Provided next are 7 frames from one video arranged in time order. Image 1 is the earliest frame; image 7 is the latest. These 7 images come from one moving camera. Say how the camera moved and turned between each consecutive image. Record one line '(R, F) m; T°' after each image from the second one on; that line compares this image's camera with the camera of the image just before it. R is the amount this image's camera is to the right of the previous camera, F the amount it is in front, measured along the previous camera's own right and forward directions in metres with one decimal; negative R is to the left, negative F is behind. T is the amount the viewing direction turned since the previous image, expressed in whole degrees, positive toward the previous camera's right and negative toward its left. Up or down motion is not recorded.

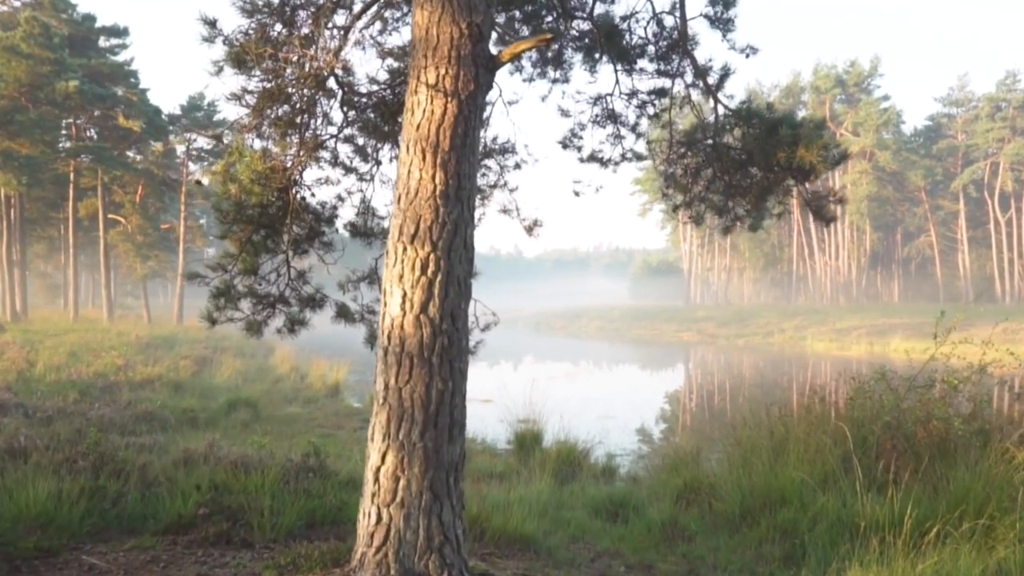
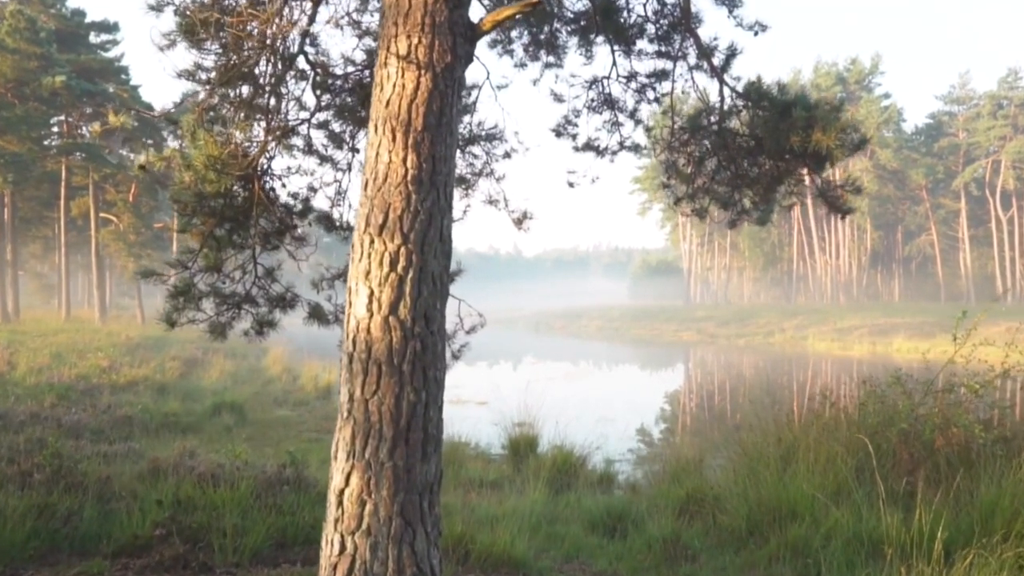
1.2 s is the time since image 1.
(+0.1, +0.4) m; 0°
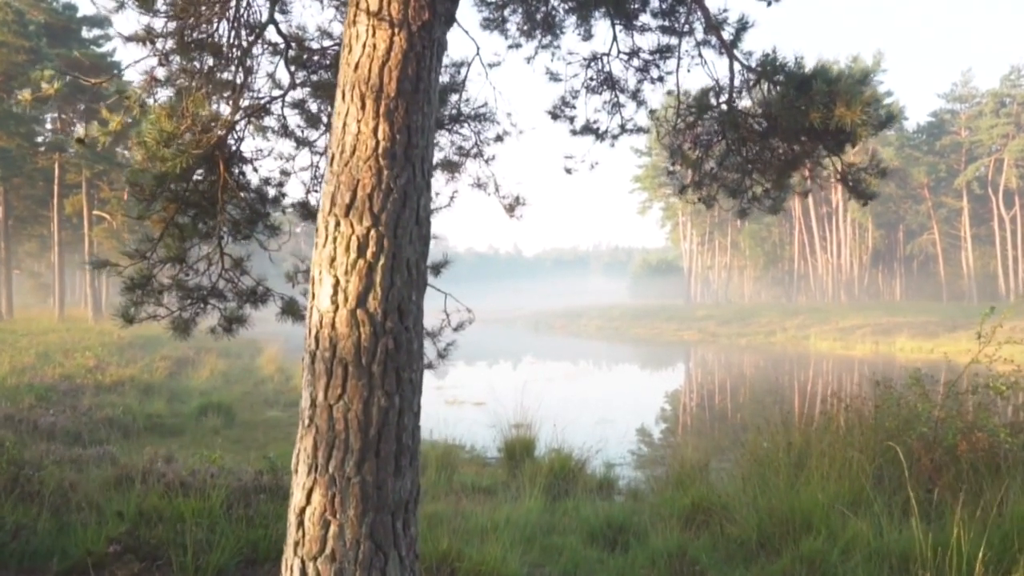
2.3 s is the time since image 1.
(0.0, +0.4) m; 0°
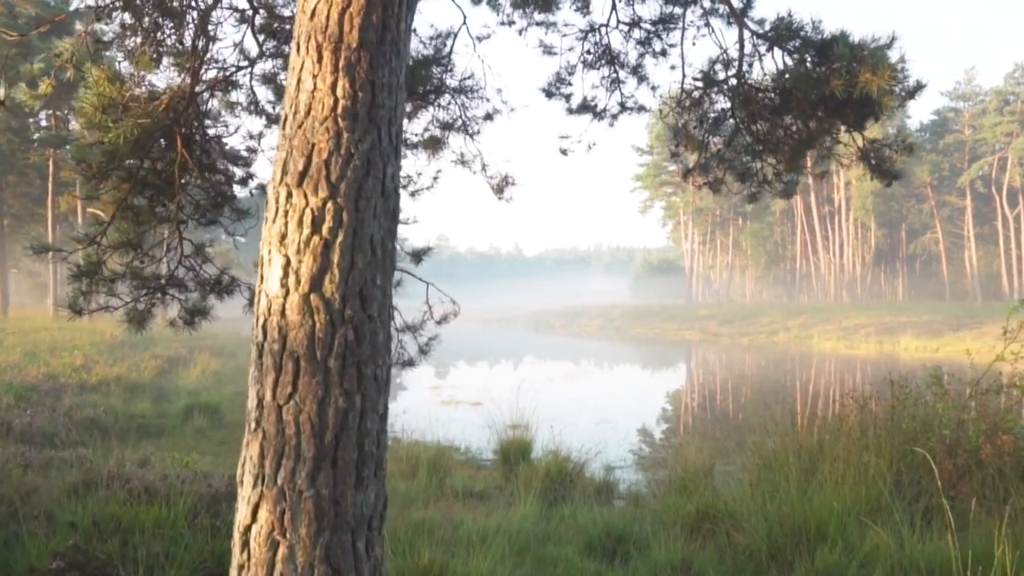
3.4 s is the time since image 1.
(+0.1, +0.4) m; 0°
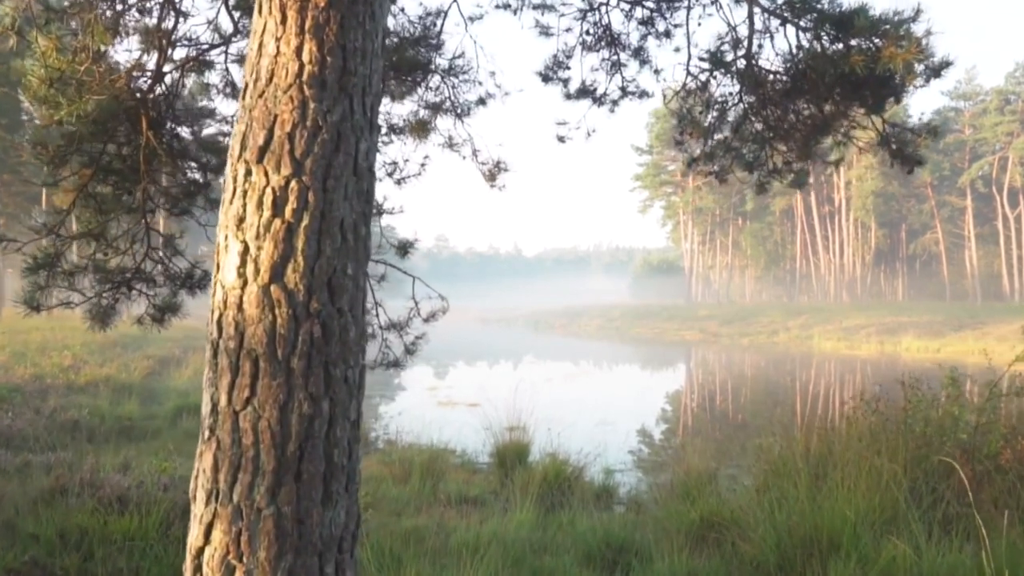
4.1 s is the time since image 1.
(0.0, +0.3) m; 0°
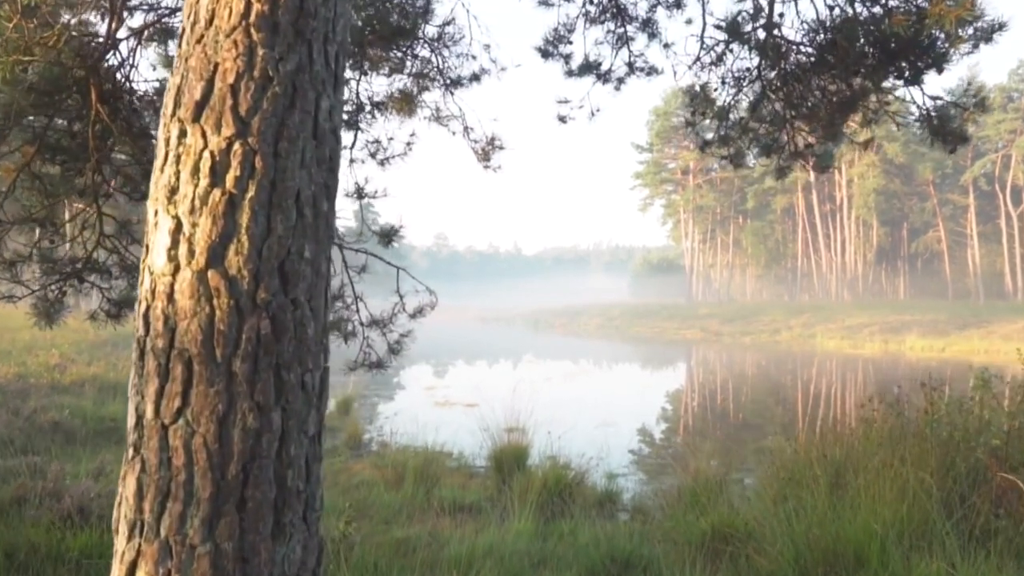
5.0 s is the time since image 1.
(0.0, +0.4) m; 0°
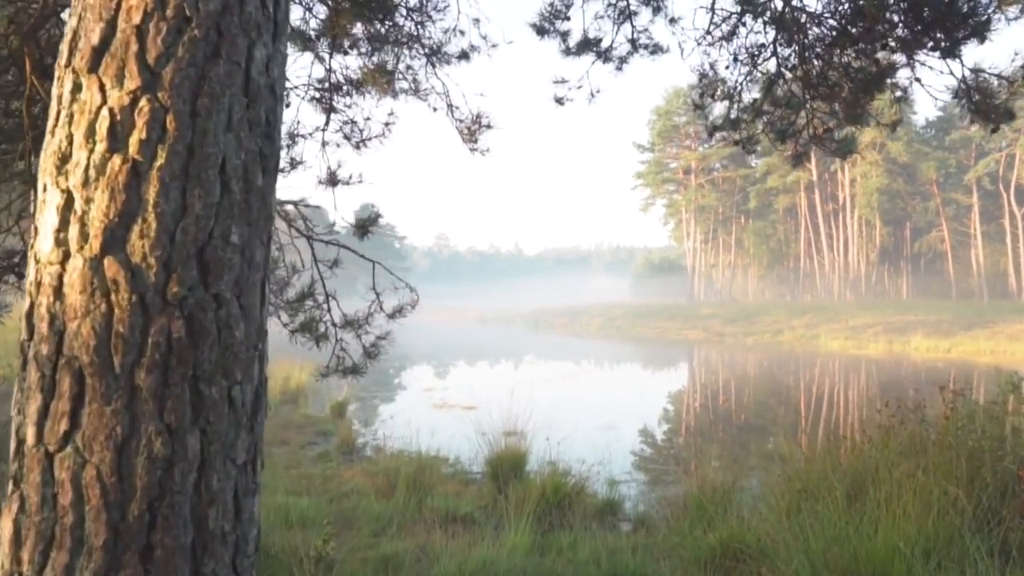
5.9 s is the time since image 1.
(0.0, +0.3) m; 0°
